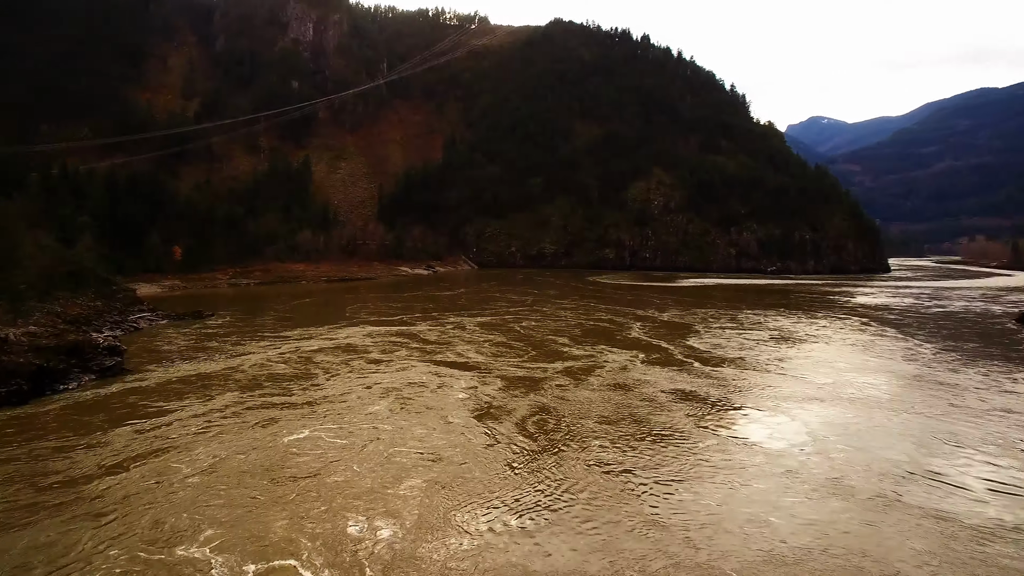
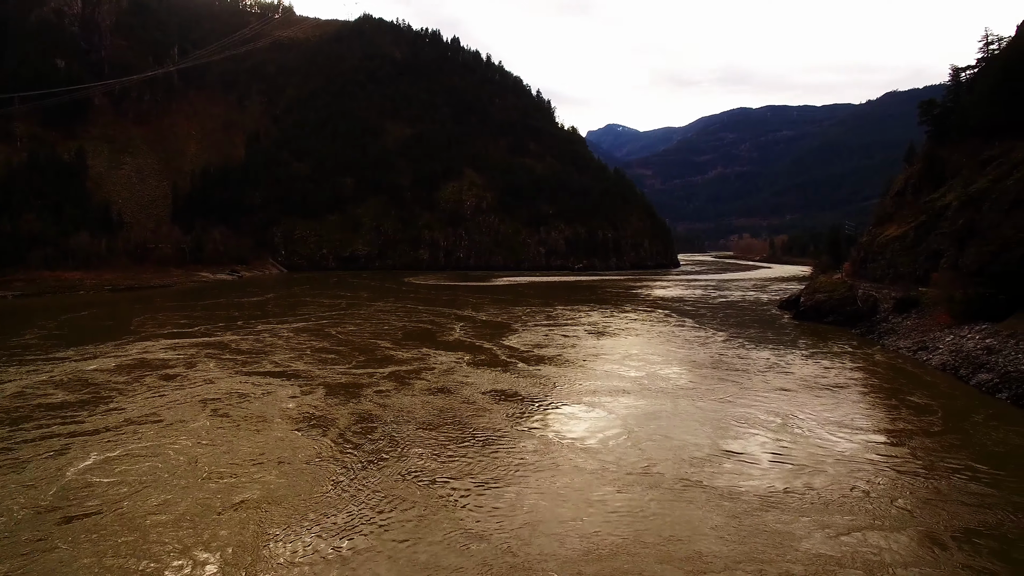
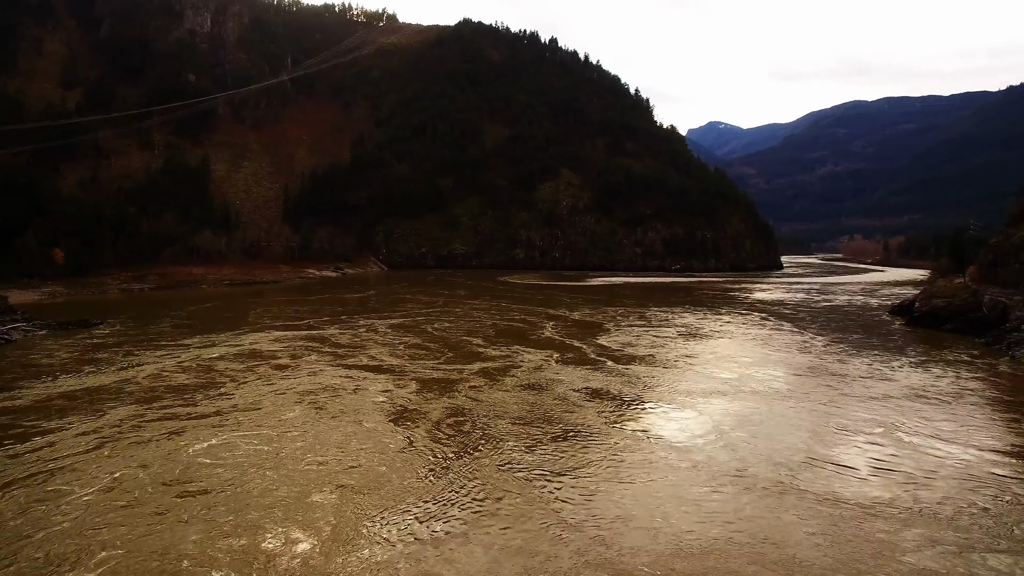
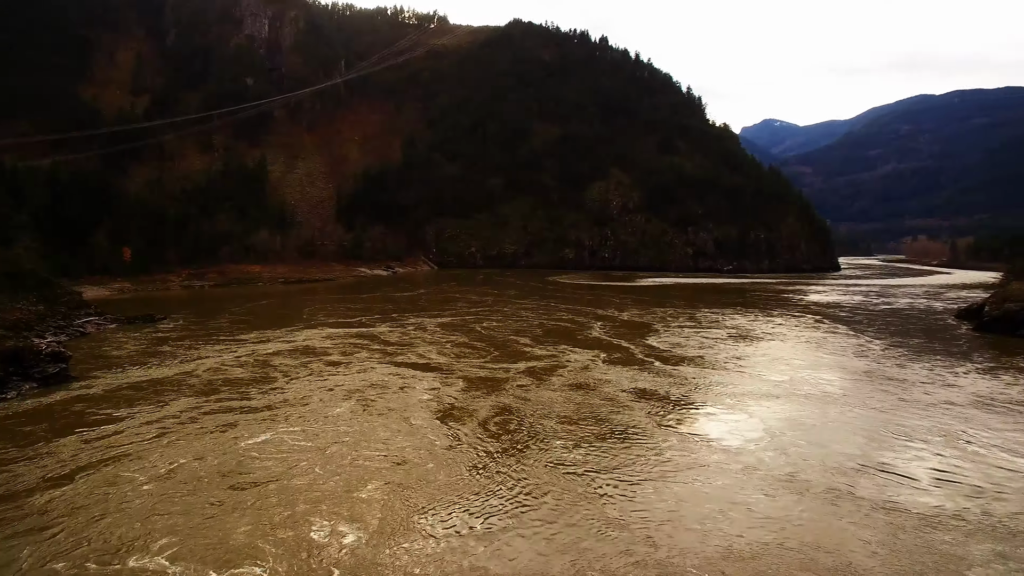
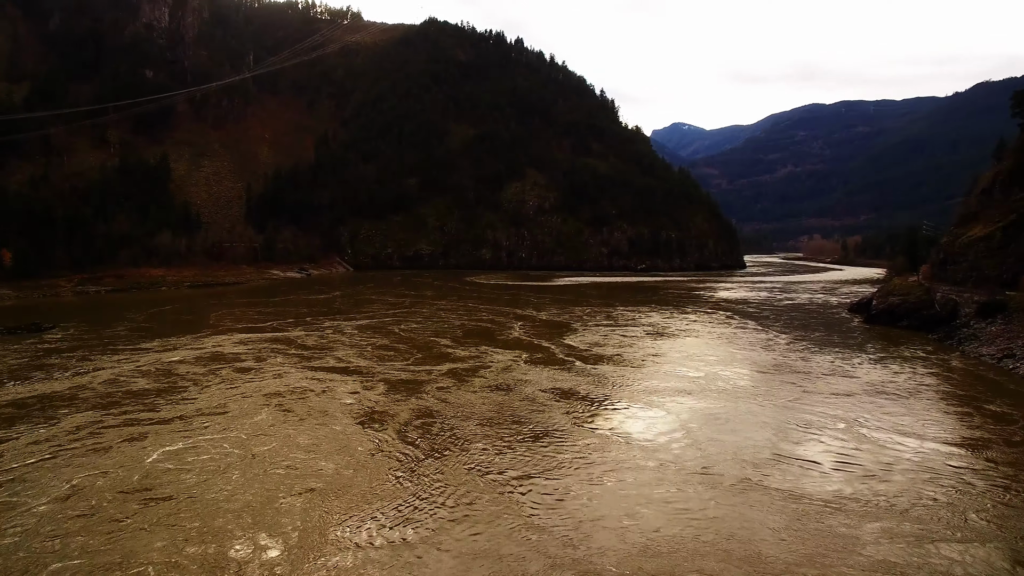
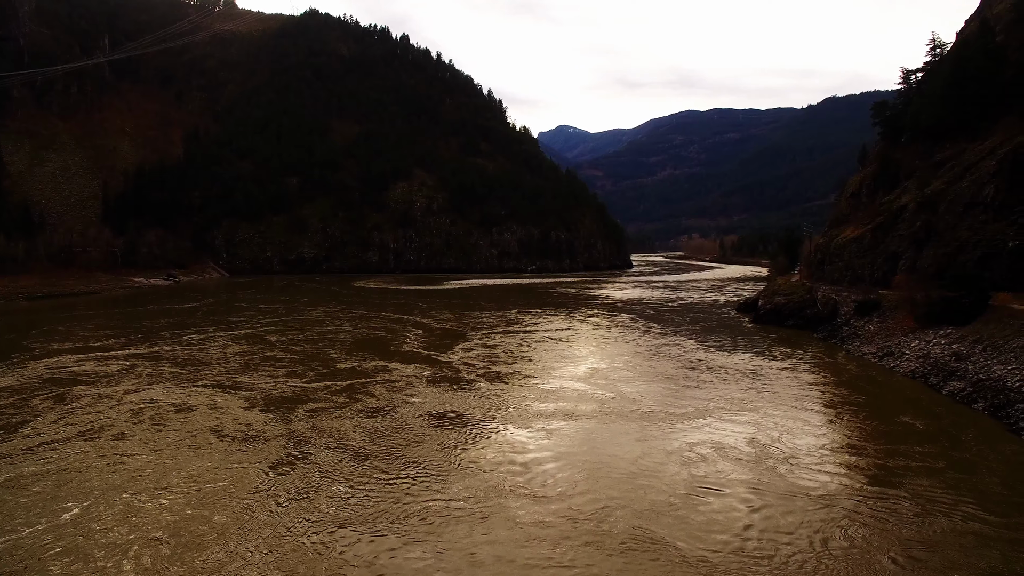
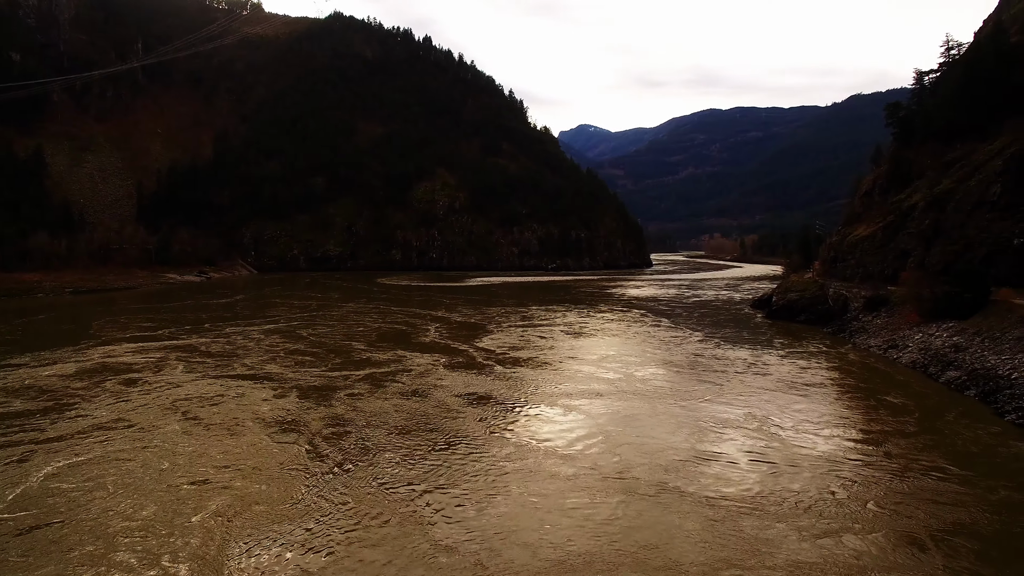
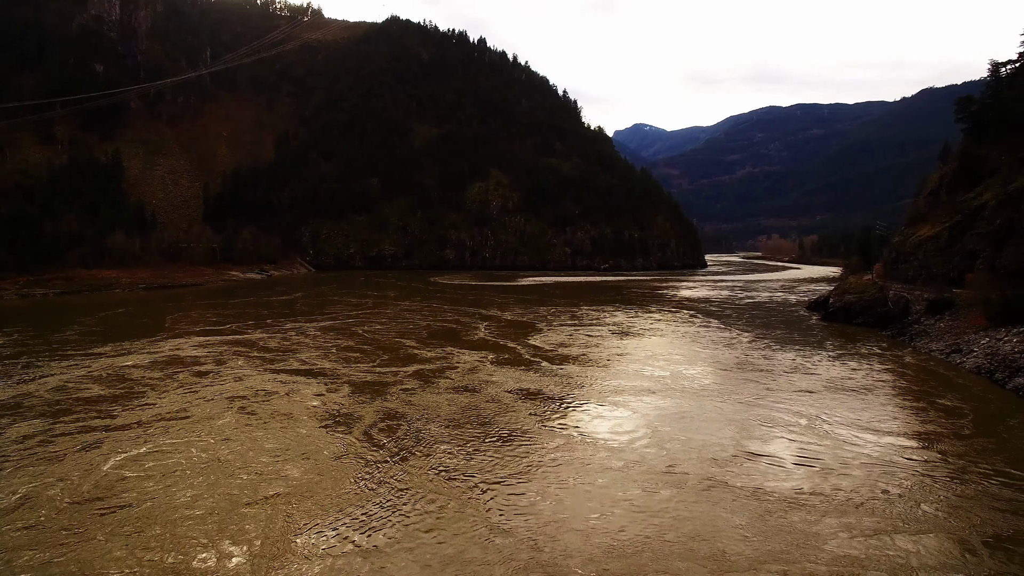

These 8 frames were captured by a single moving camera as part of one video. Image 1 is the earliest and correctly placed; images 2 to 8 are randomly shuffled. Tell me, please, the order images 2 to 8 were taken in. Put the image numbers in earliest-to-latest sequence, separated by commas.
4, 3, 5, 8, 2, 7, 6
